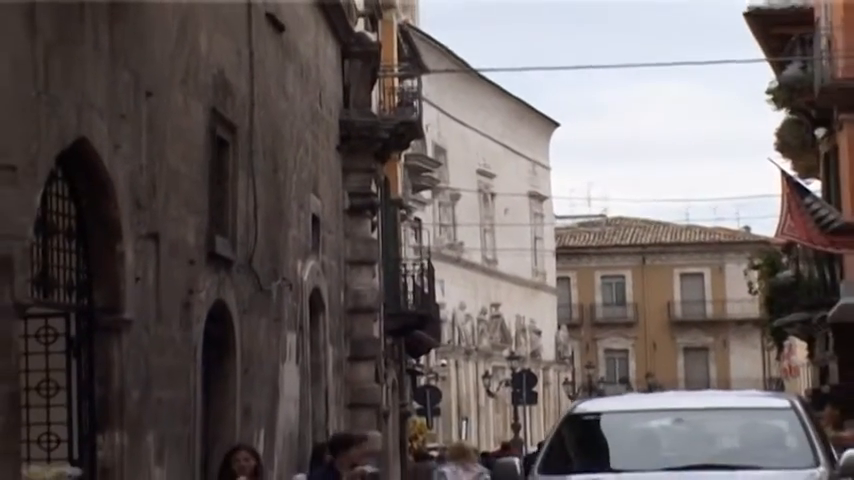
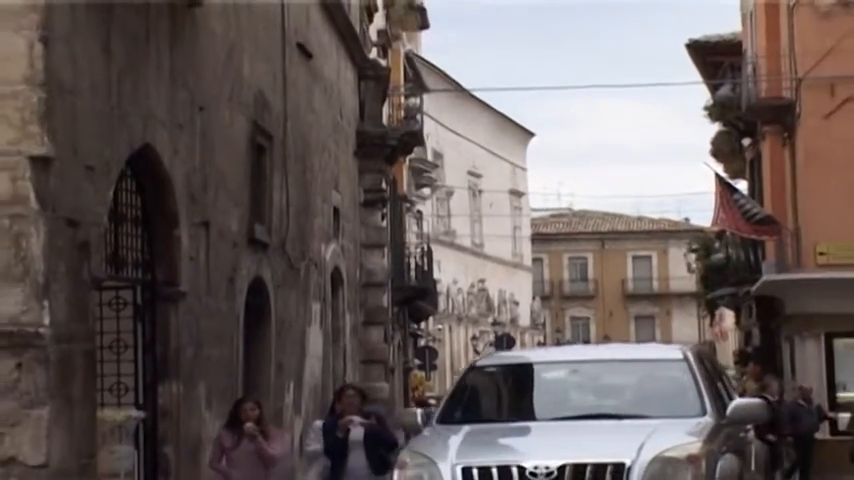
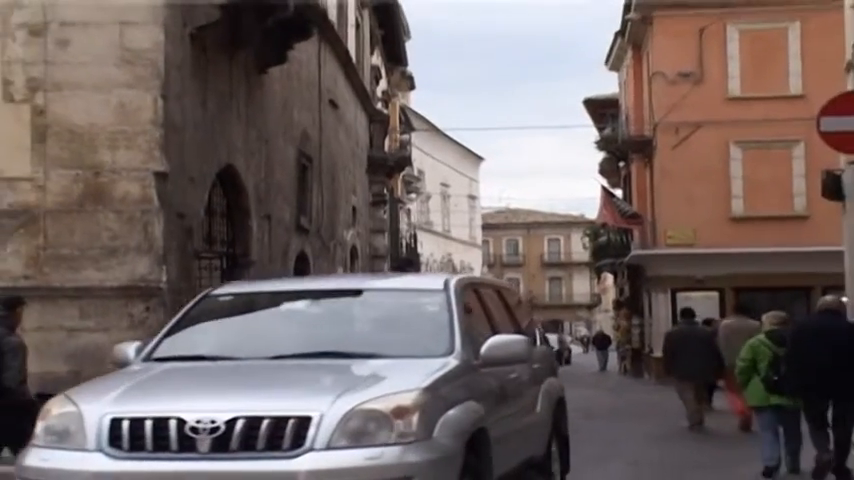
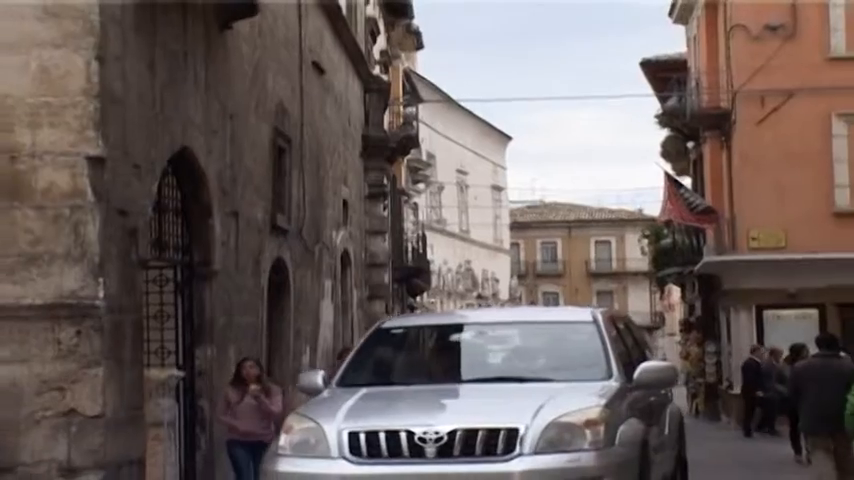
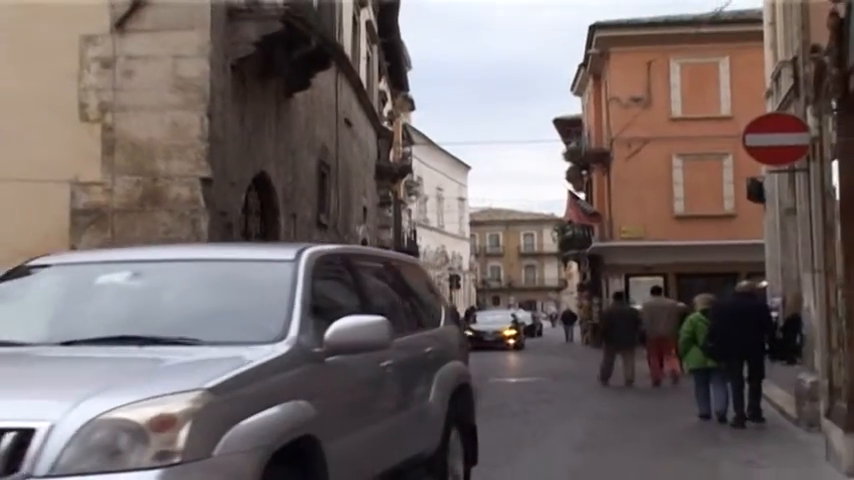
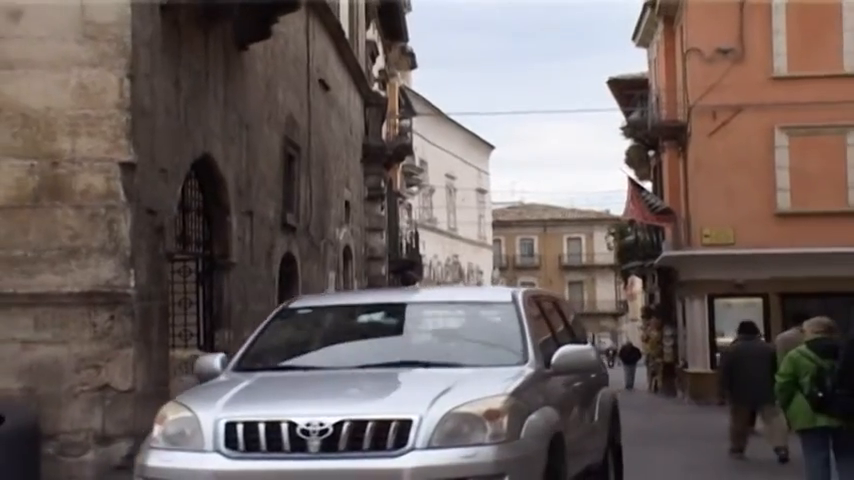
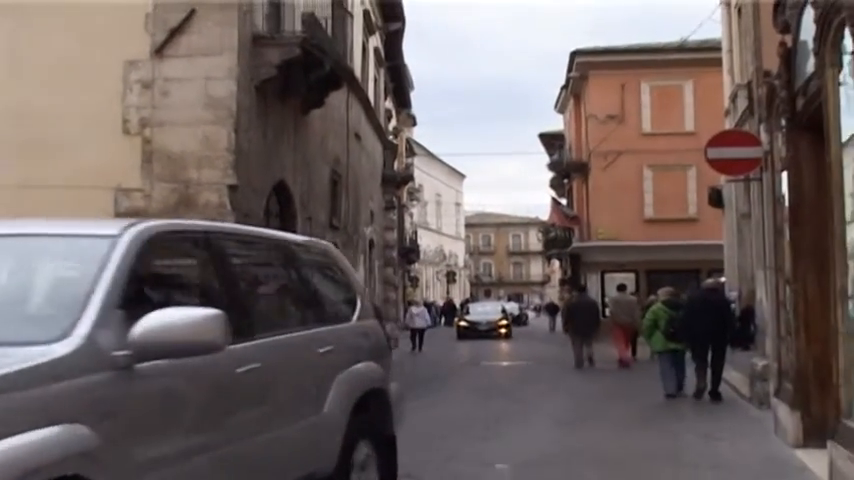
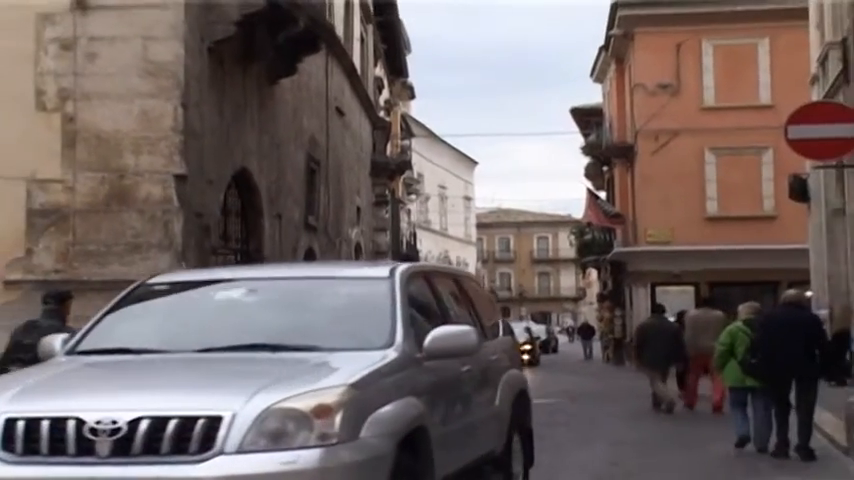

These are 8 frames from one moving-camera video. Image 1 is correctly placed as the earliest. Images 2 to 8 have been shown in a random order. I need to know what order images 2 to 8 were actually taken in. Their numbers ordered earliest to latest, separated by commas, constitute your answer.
2, 4, 6, 3, 8, 5, 7
